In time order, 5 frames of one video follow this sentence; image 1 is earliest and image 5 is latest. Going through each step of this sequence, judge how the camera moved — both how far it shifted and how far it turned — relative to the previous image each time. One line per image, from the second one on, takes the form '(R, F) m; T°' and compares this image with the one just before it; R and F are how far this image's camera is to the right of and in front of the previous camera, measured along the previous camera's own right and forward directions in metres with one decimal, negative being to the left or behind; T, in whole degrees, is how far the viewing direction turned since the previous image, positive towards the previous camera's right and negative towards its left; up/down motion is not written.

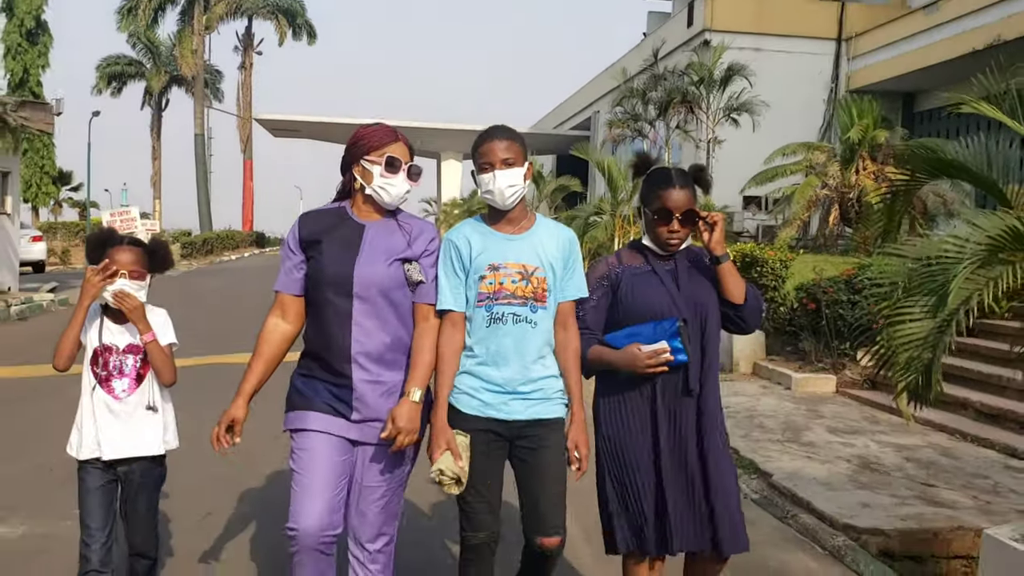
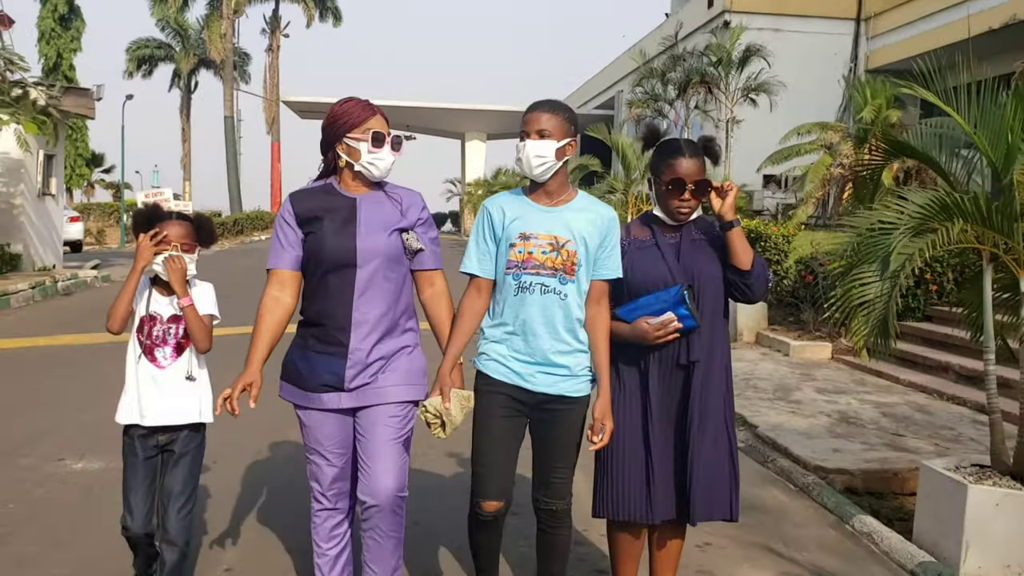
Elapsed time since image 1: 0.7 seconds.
(+0.1, -0.6) m; -2°
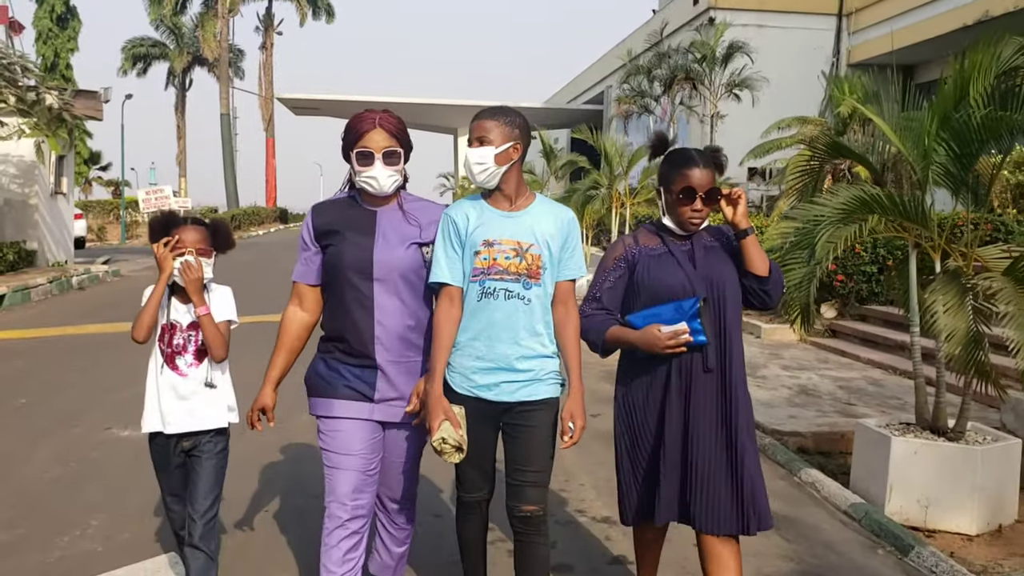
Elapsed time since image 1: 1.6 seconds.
(0.0, -0.7) m; 0°
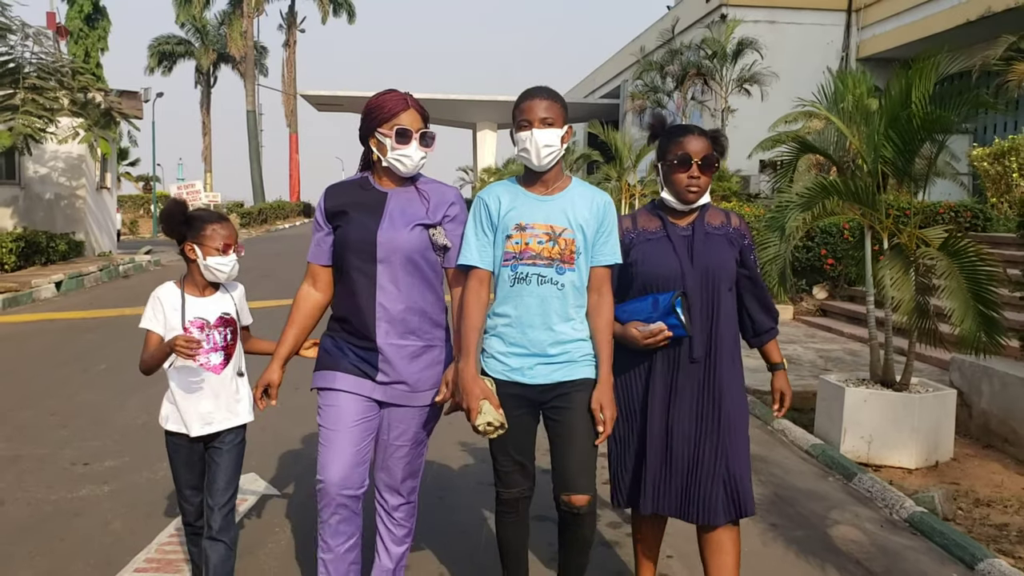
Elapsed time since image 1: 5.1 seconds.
(0.0, -0.9) m; -1°
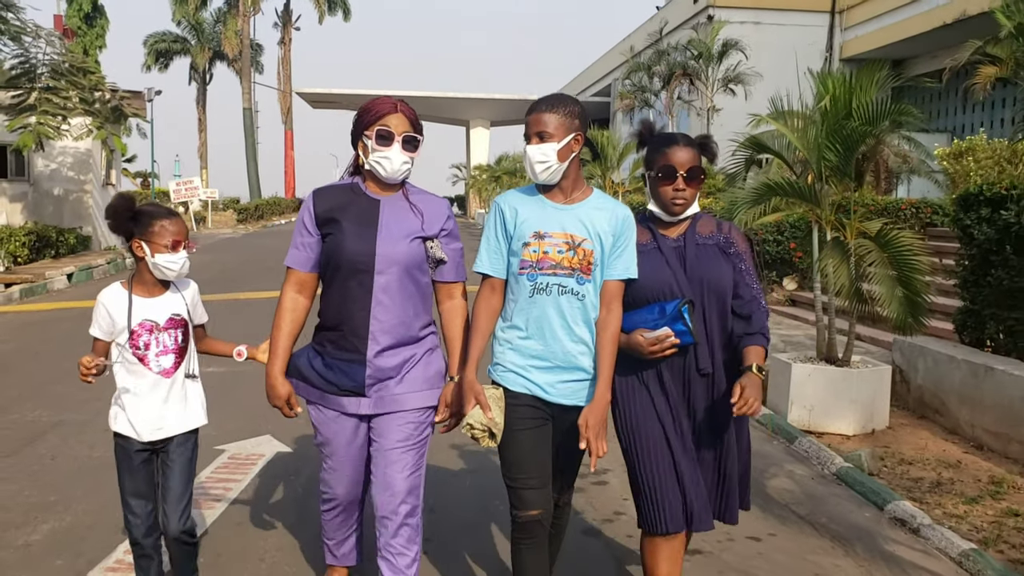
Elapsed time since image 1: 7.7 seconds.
(+0.1, -0.6) m; 0°
